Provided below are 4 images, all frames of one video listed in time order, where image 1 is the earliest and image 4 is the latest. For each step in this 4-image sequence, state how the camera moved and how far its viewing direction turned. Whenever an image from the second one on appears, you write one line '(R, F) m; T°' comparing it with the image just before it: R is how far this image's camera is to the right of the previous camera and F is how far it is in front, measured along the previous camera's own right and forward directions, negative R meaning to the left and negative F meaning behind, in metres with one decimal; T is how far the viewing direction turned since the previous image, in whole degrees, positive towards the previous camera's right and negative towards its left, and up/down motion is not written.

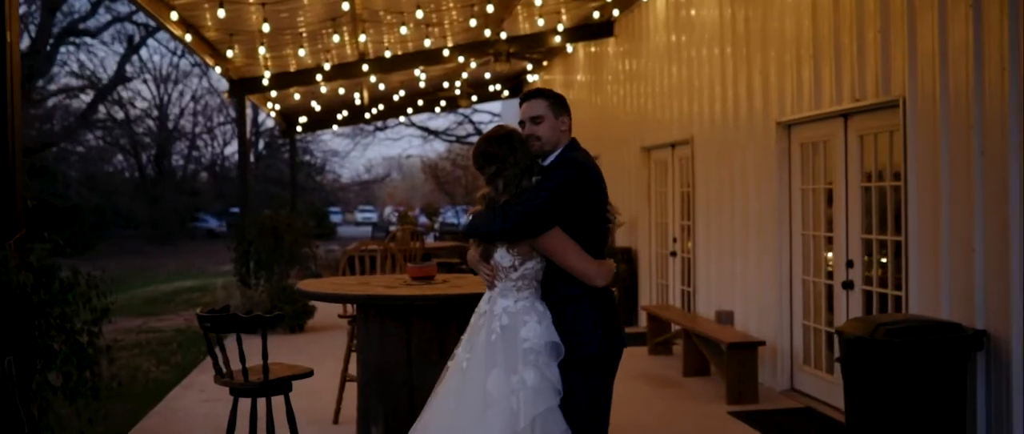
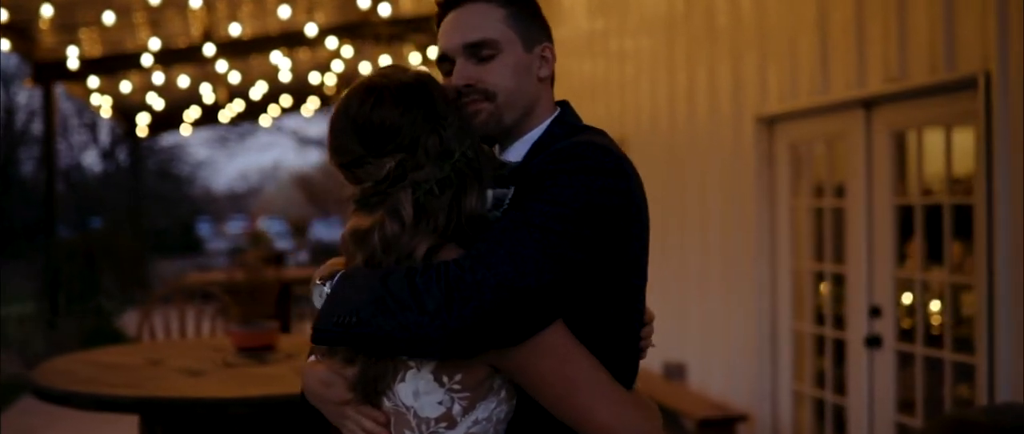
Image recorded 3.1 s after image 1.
(0.0, +1.8) m; +7°
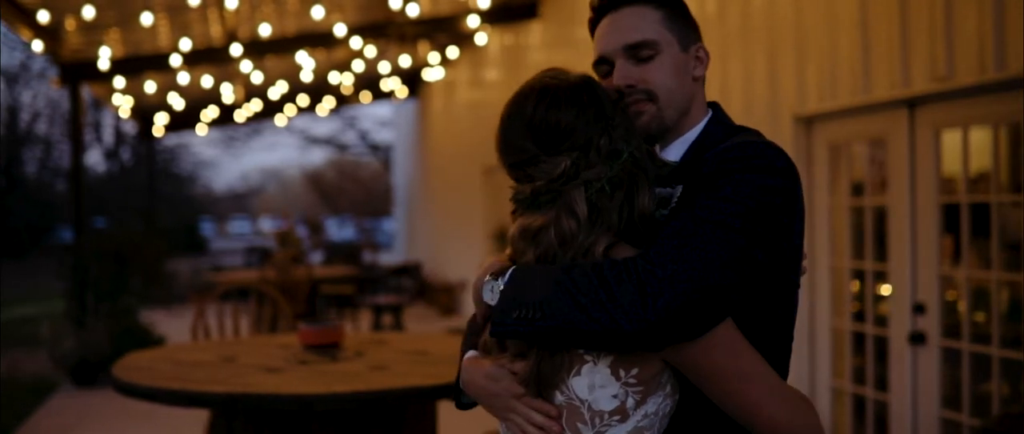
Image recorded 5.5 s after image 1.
(-0.2, 0.0) m; 0°
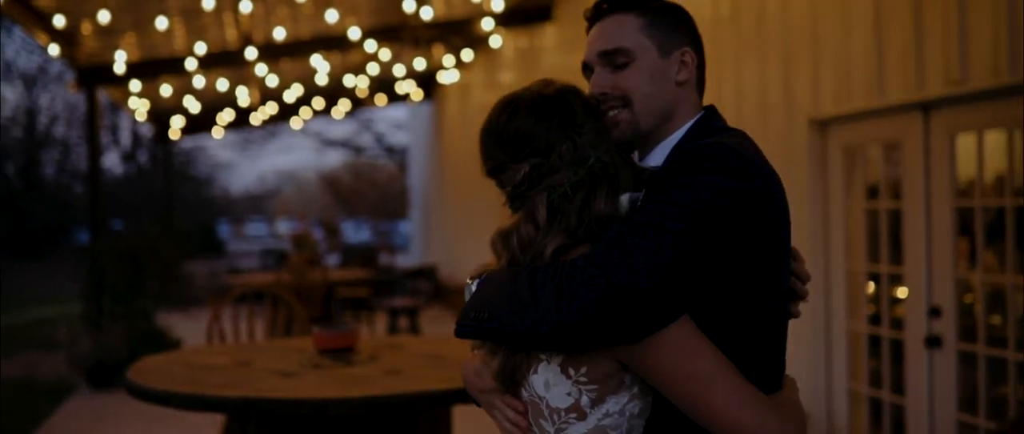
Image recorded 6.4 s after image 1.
(0.0, 0.0) m; -1°
